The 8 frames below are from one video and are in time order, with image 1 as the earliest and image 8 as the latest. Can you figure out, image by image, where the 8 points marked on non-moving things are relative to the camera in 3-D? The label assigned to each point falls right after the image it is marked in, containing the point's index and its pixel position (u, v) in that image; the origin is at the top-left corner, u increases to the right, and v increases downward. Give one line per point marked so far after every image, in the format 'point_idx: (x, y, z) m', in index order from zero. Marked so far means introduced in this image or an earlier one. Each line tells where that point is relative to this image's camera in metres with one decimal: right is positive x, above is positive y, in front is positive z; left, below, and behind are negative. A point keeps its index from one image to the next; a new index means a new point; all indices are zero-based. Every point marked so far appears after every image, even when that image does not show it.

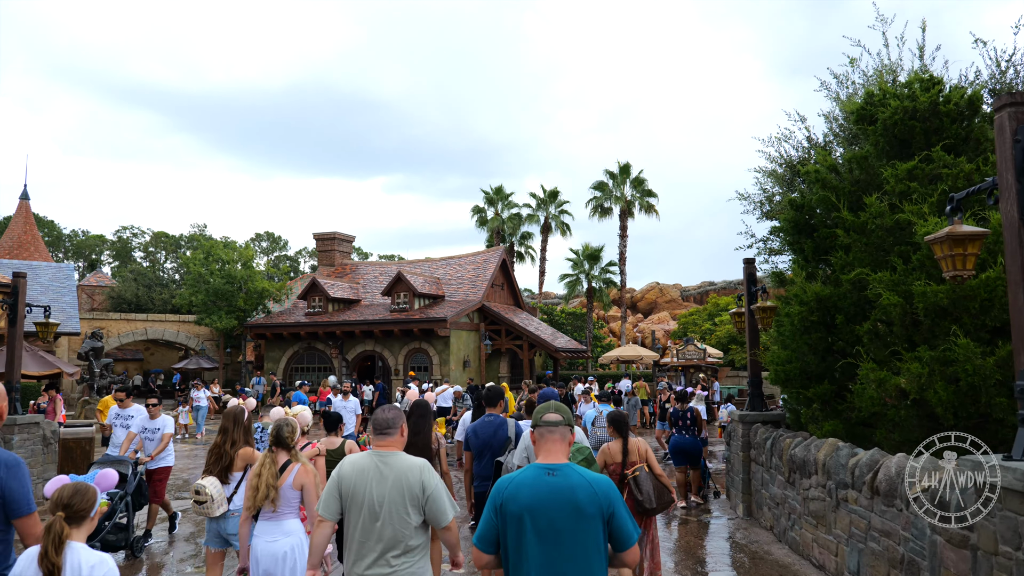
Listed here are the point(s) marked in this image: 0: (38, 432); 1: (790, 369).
0: (-6.6, -2.0, +9.7) m
1: (+3.6, -1.0, +8.9) m
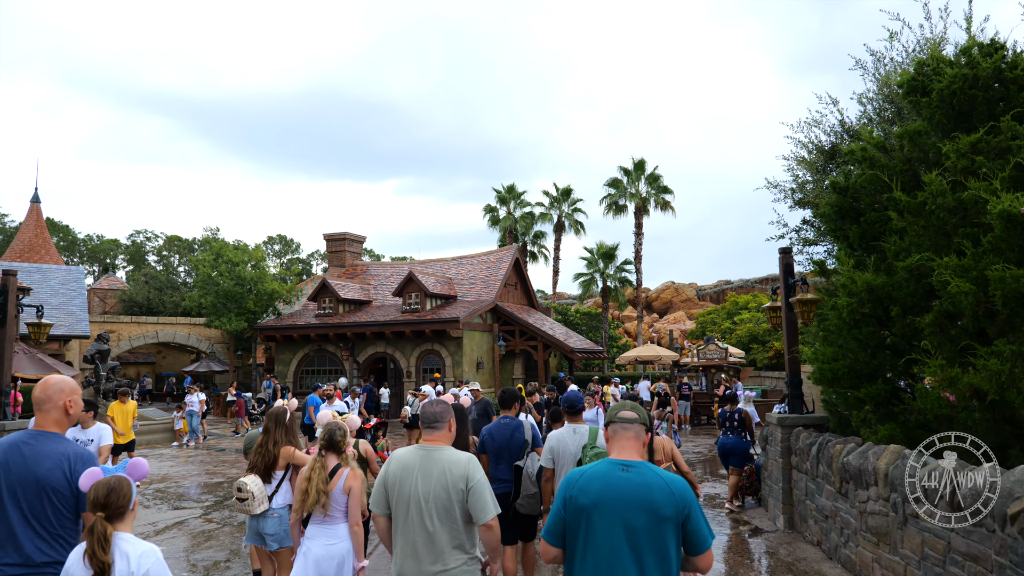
0: (-6.3, -2.0, +9.1) m
1: (+3.8, -0.9, +8.1) m
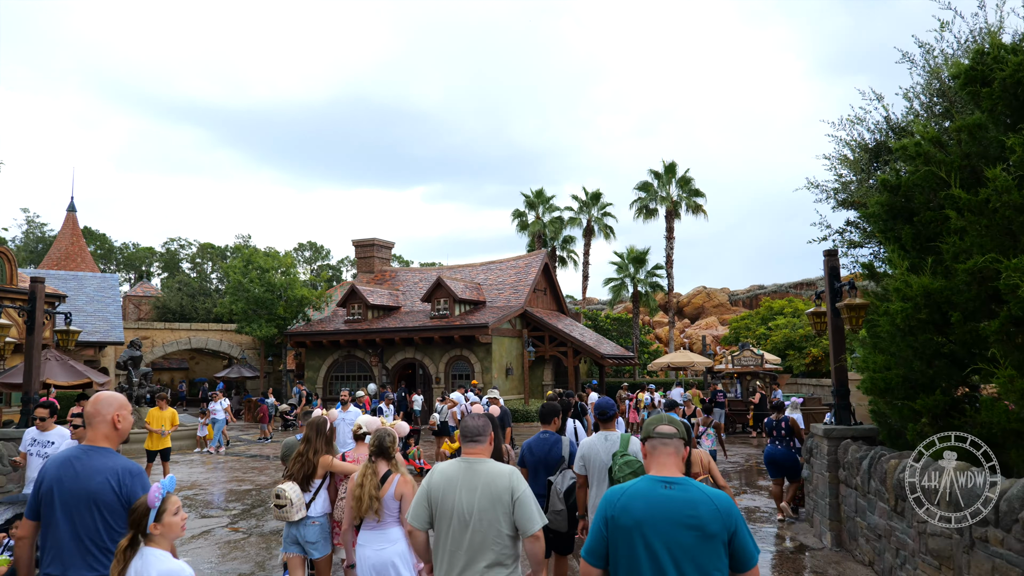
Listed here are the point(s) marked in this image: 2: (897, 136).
0: (-5.9, -2.1, +9.0) m
1: (+4.2, -1.0, +7.6) m
2: (+6.6, +2.6, +11.8) m
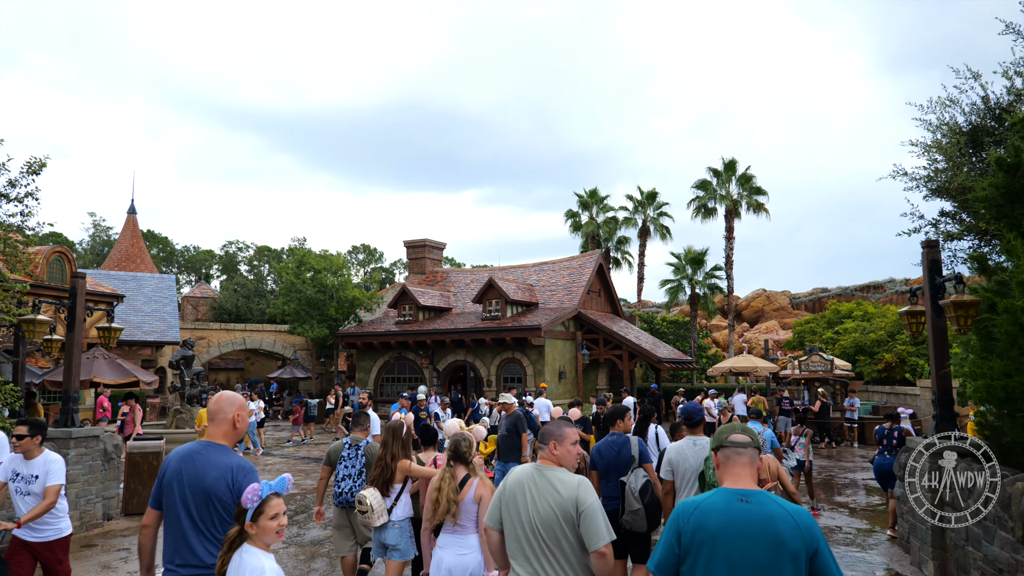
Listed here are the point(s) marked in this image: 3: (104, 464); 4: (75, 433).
0: (-5.2, -2.0, +8.7) m
1: (+4.7, -0.9, +6.5) m
2: (+7.5, +2.6, +10.6) m
3: (-5.2, -2.3, +8.8) m
4: (-5.2, -1.7, +8.2) m
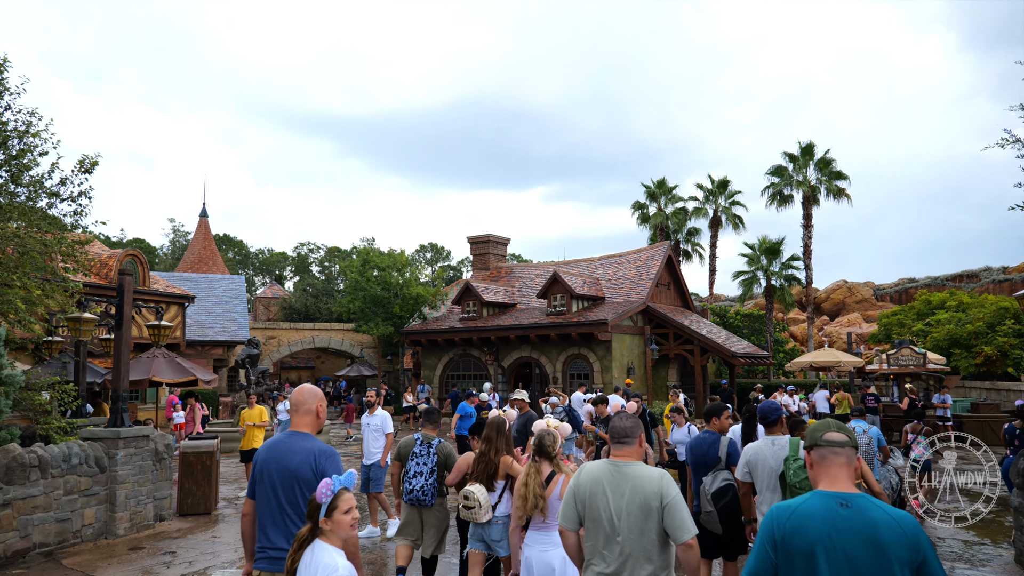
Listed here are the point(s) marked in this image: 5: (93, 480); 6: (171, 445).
0: (-4.5, -2.0, +8.5) m
1: (+5.2, -0.7, +5.4) m
2: (+8.3, +2.9, +9.1) m
3: (-4.5, -2.2, +8.7) m
4: (-4.5, -1.7, +8.0) m
5: (-4.7, -2.2, +7.8) m
6: (-4.5, -2.1, +9.0) m
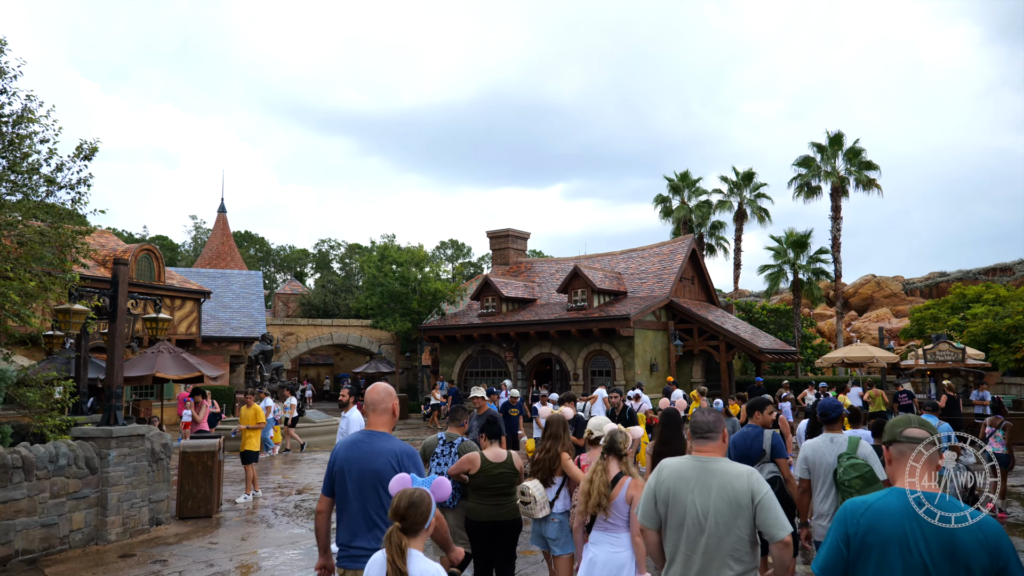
0: (-4.3, -1.8, +8.0) m
1: (+5.3, -0.6, +4.6) m
2: (+8.5, +3.1, +8.2) m
3: (-4.3, -2.1, +8.2) m
4: (-4.4, -1.6, +7.6) m
5: (-4.6, -2.1, +7.3) m
6: (-4.3, -1.9, +8.5) m
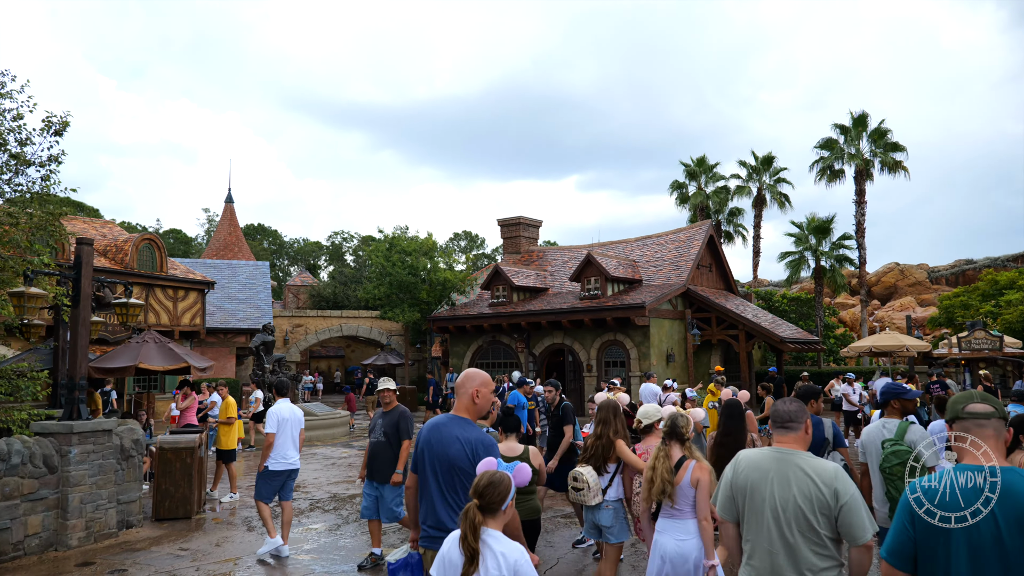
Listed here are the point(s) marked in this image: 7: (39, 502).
0: (-4.3, -1.7, +7.4) m
1: (+5.2, -0.4, +3.7) m
2: (+8.4, +3.4, +7.2) m
3: (-4.3, -1.9, +7.5) m
4: (-4.4, -1.4, +6.9) m
5: (-4.6, -1.9, +6.7) m
6: (-4.2, -1.7, +7.9) m
7: (-4.6, -2.1, +6.6) m
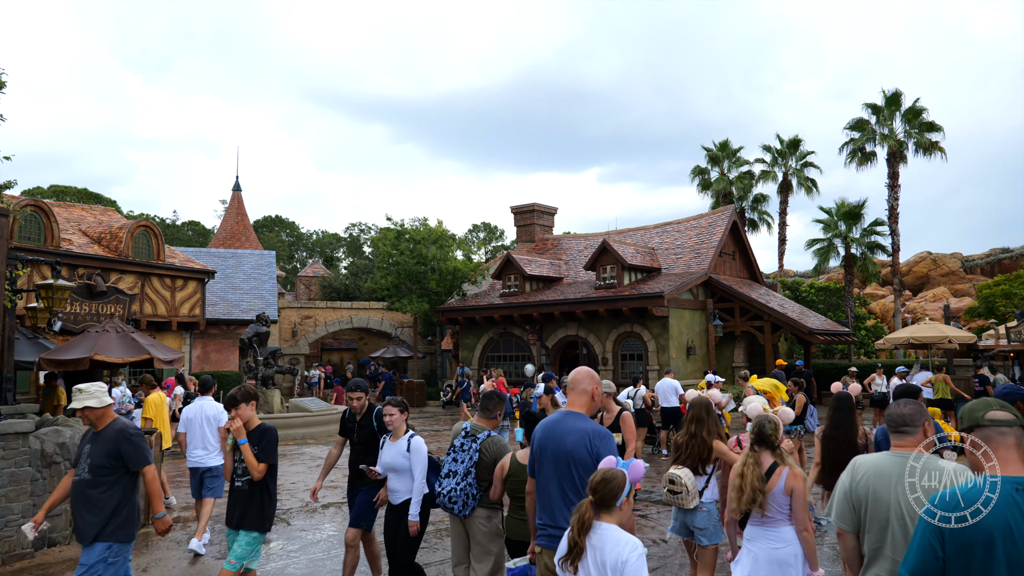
0: (-4.5, -1.5, +6.4) m
1: (+4.9, -0.2, +2.4) m
2: (+8.2, +3.6, +5.8) m
3: (-4.4, -1.7, +6.5) m
4: (-4.6, -1.2, +5.9) m
5: (-4.8, -1.7, +5.7) m
6: (-4.4, -1.6, +6.9) m
7: (-4.8, -1.9, +5.6) m
